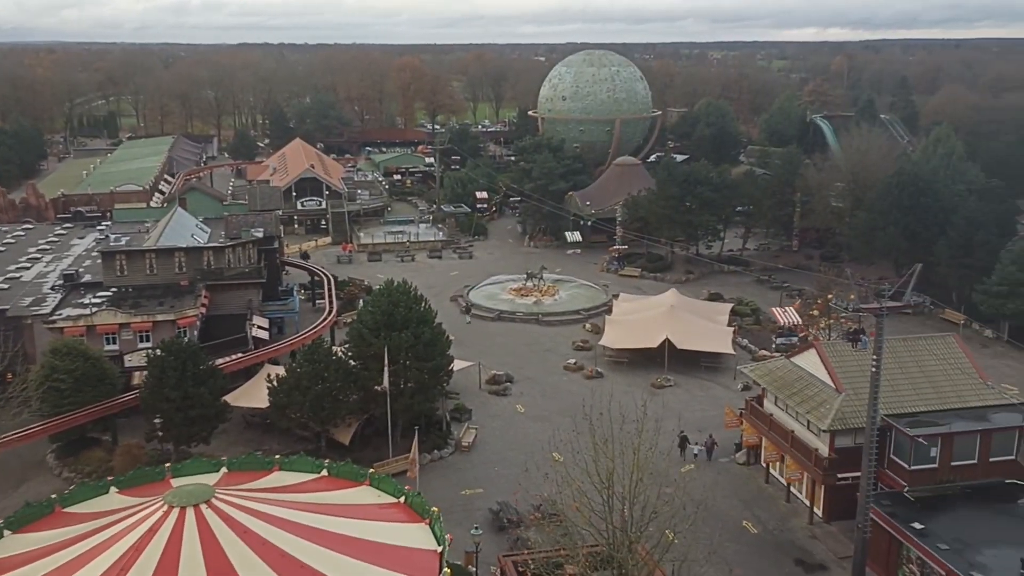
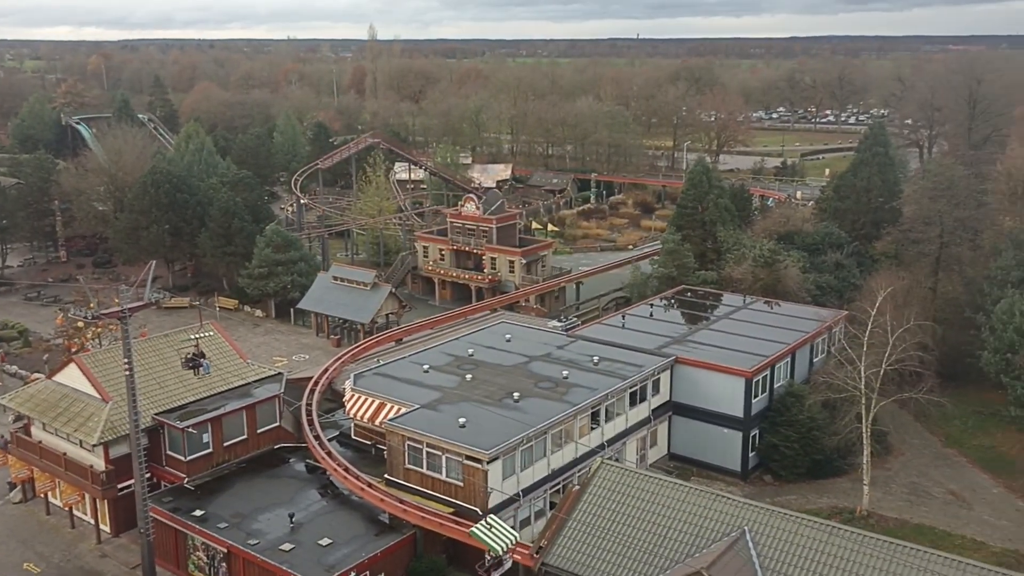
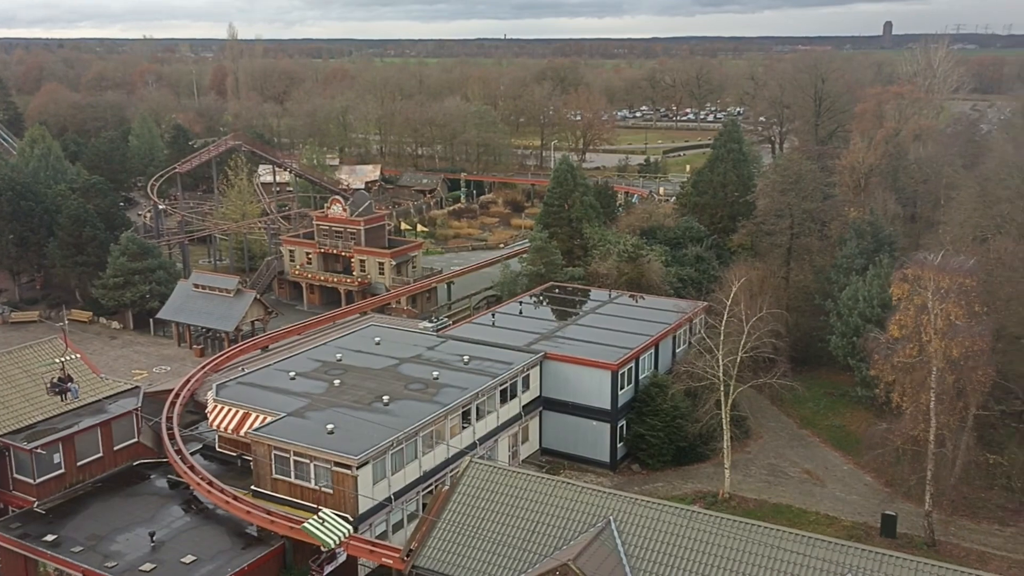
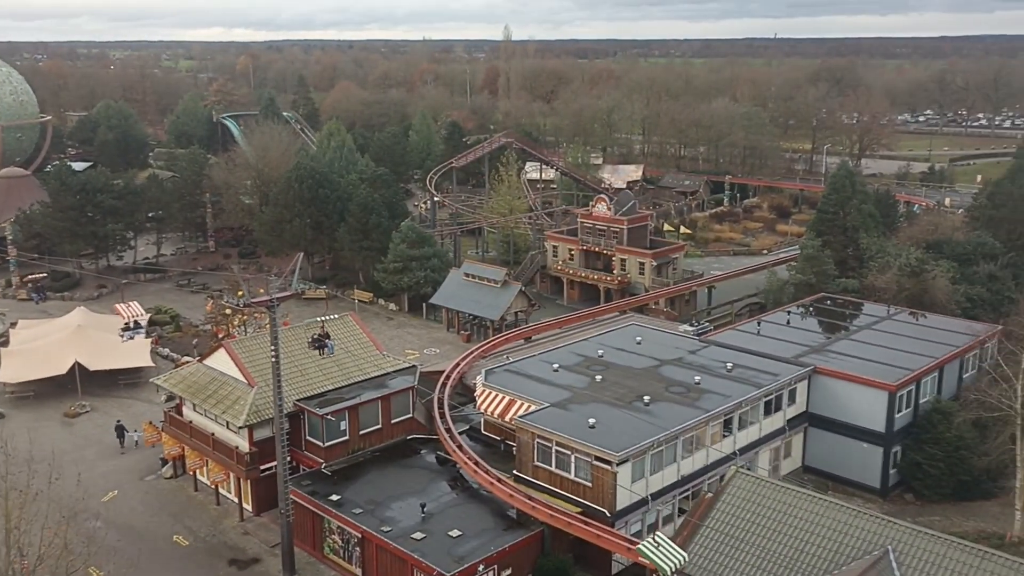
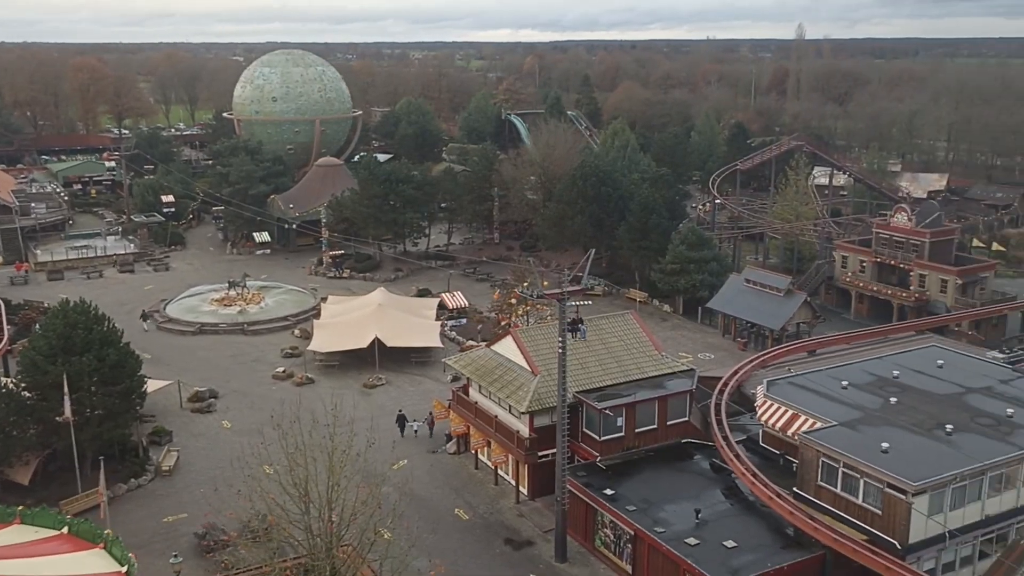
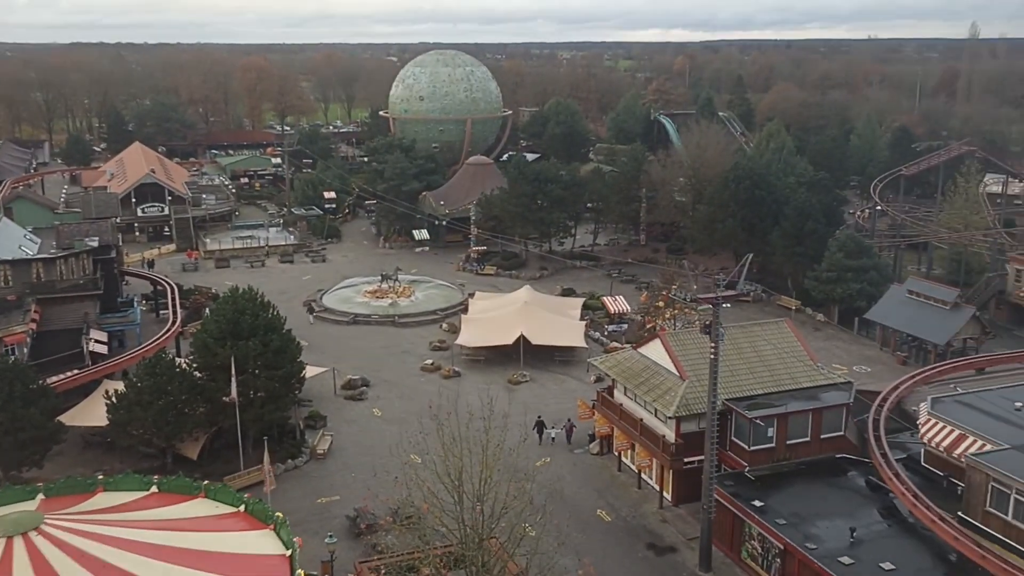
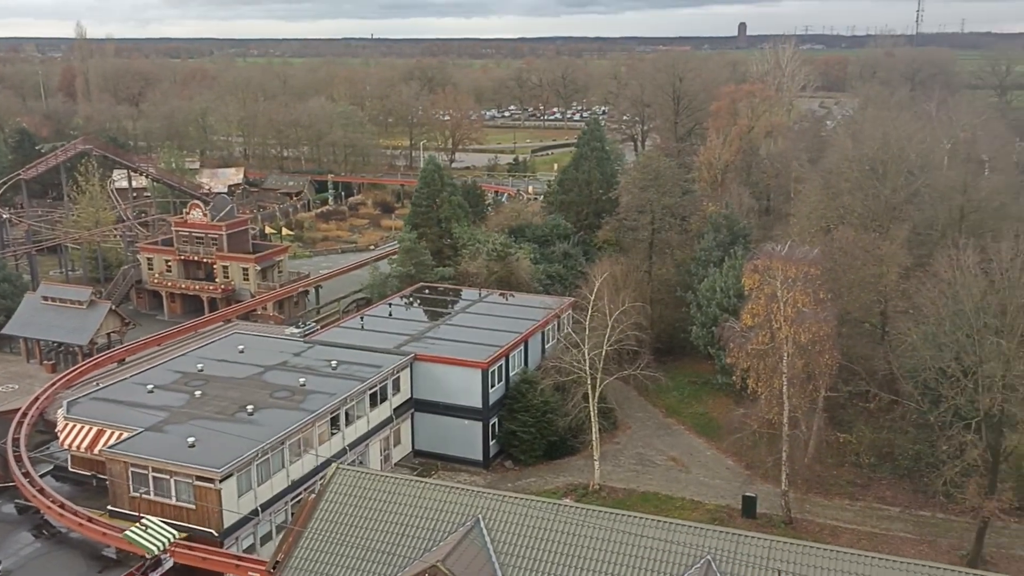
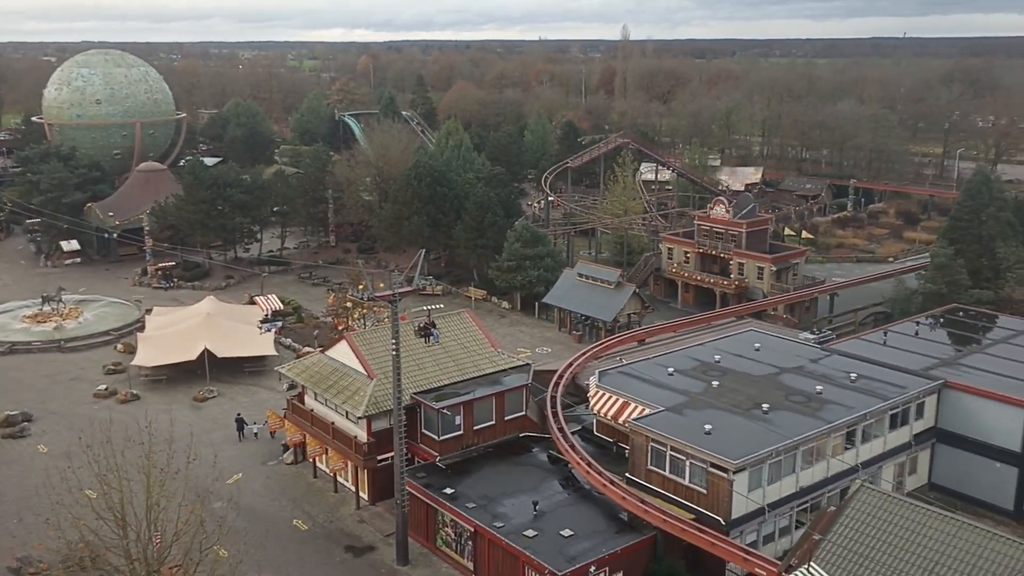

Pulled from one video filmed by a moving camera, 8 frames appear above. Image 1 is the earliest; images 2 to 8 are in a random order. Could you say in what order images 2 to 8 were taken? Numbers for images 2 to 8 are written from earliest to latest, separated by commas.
6, 5, 8, 4, 2, 3, 7
